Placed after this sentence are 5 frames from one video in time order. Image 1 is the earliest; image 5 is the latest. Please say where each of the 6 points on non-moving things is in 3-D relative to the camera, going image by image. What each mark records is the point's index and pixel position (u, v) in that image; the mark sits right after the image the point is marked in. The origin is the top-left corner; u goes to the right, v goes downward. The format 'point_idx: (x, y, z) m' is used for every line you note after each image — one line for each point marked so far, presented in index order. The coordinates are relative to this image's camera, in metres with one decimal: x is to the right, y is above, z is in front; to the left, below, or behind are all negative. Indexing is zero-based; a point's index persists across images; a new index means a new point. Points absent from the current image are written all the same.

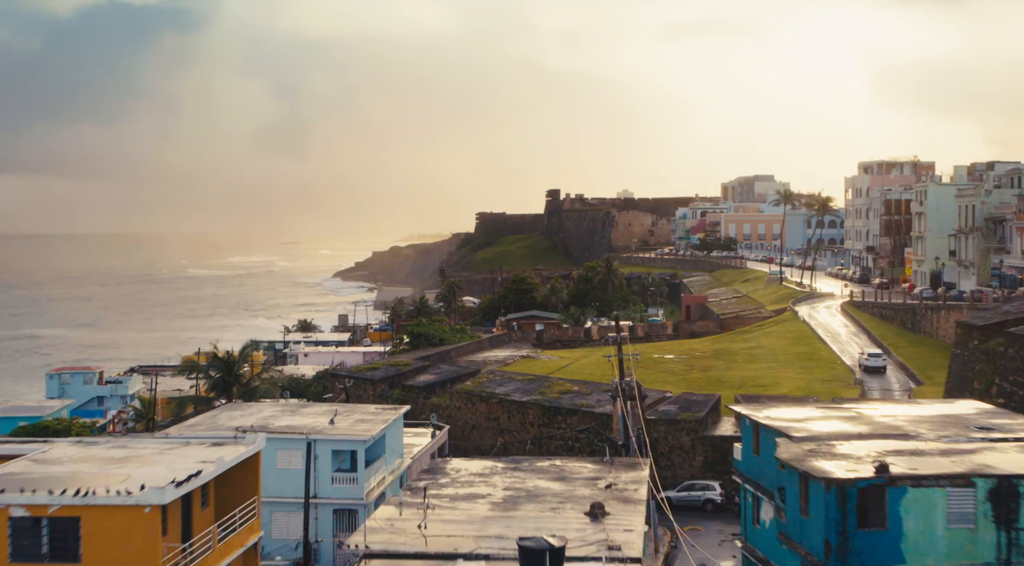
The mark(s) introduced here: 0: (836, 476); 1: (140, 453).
0: (+3.4, -2.0, +8.9) m
1: (-4.0, -1.8, +9.0) m
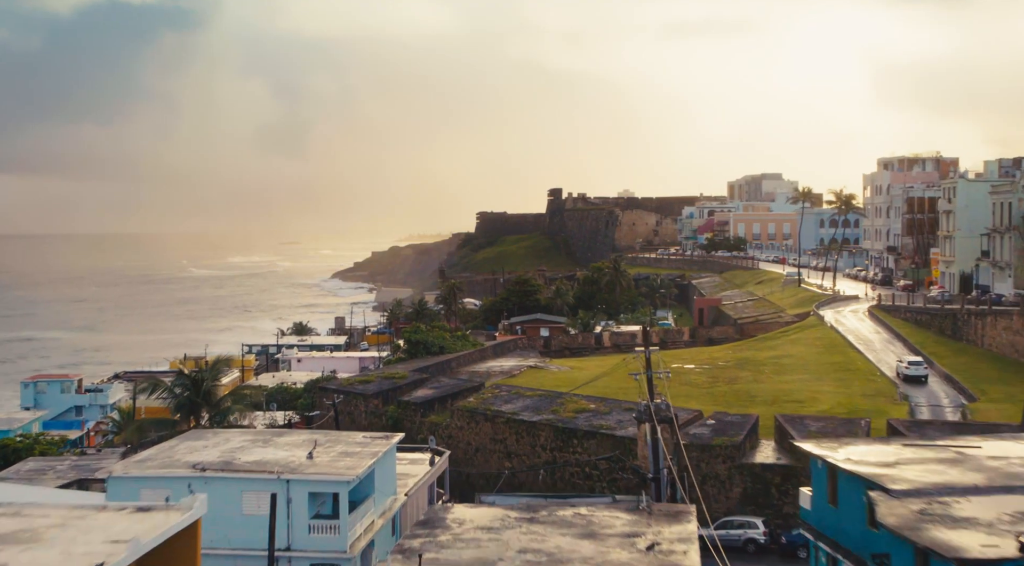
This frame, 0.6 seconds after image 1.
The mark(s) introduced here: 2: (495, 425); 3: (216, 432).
0: (+3.6, -2.1, +6.6) m
1: (-3.8, -1.9, +6.7) m
2: (-0.4, -3.1, +18.3) m
3: (-4.7, -2.4, +13.3) m
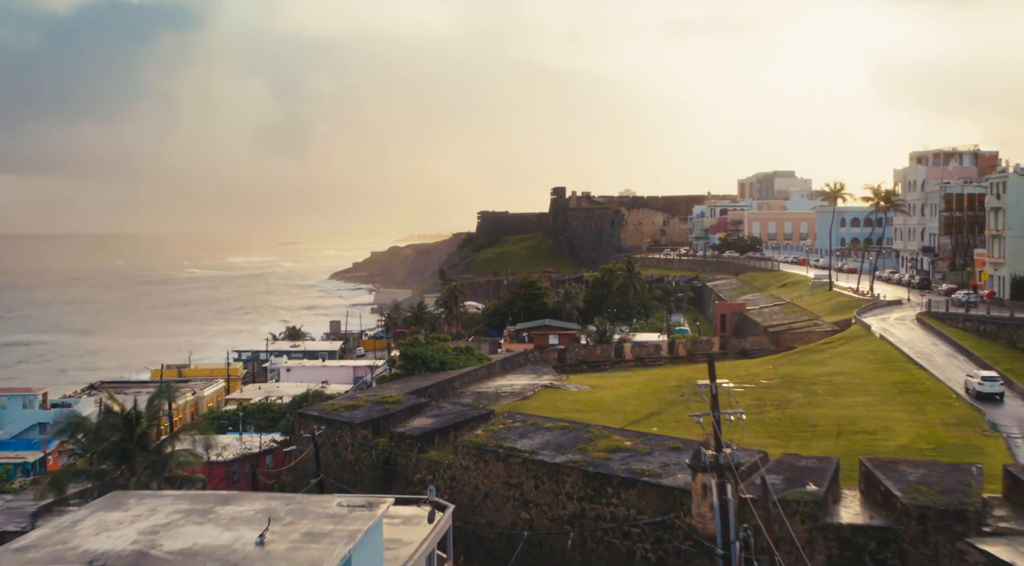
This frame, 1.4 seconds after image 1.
0: (+3.9, -2.3, +3.2) m
1: (-3.5, -2.1, +3.3) m
2: (-0.1, -3.2, +14.9) m
3: (-4.4, -2.5, +10.0) m
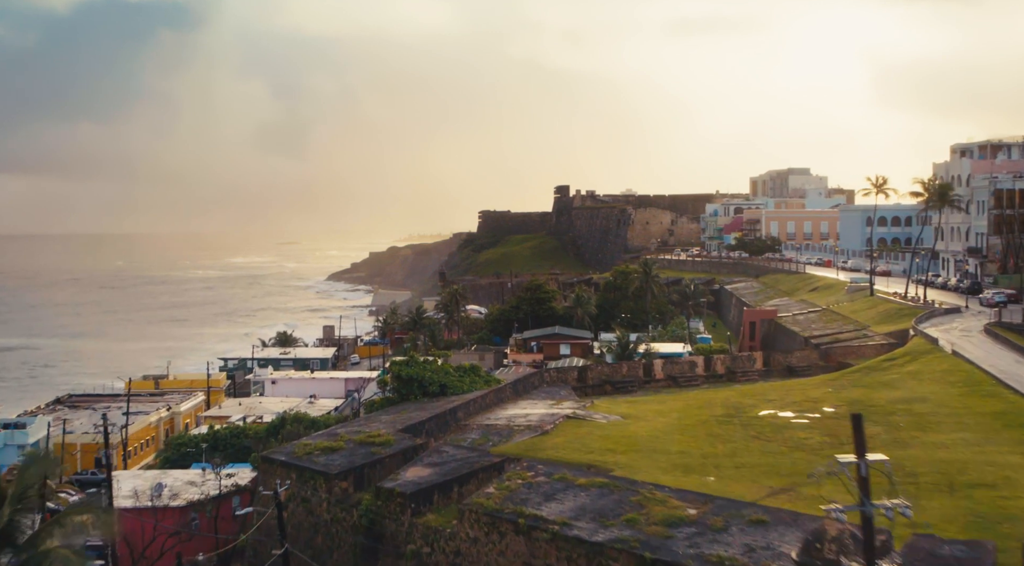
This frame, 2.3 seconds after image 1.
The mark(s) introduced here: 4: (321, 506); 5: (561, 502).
0: (+4.2, -2.5, -0.6) m
1: (-3.2, -2.3, -0.4) m
2: (+0.3, -3.4, +11.1) m
3: (-4.0, -2.7, +6.2) m
4: (-3.1, -3.6, +13.7) m
5: (+0.7, -3.0, +11.7) m
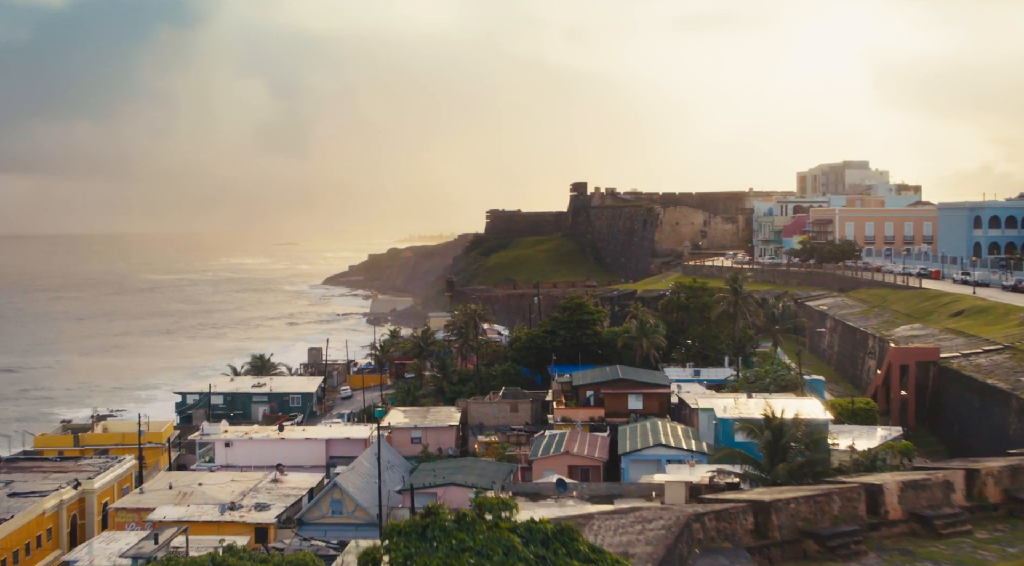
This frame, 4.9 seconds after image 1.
0: (+5.7, -3.3, -11.5) m
1: (-1.6, -3.1, -11.4) m
2: (+1.8, -4.2, +0.2) m
3: (-2.5, -3.5, -4.7) m
4: (-1.6, -4.4, +2.8) m
5: (+2.2, -3.8, +0.8) m
